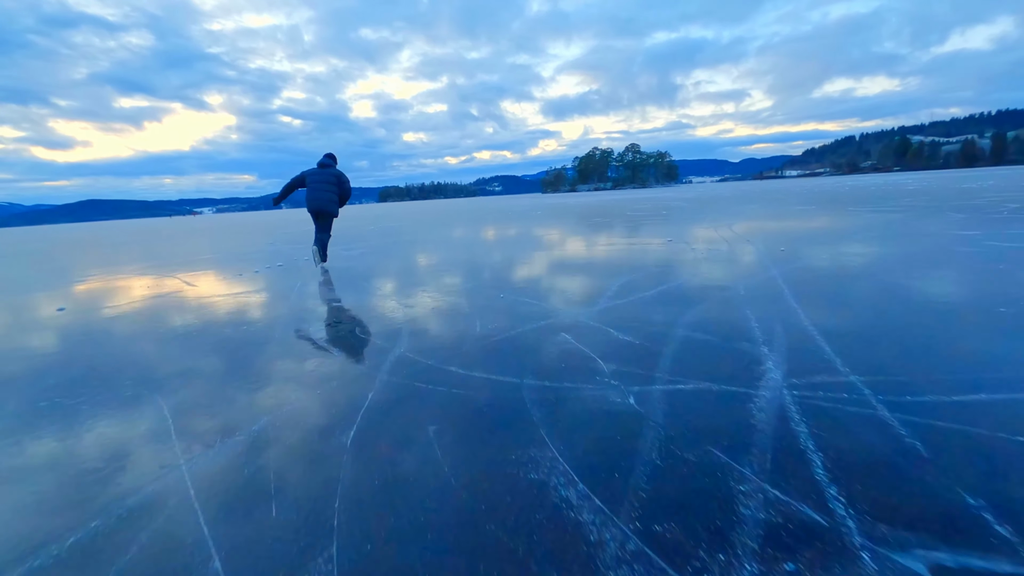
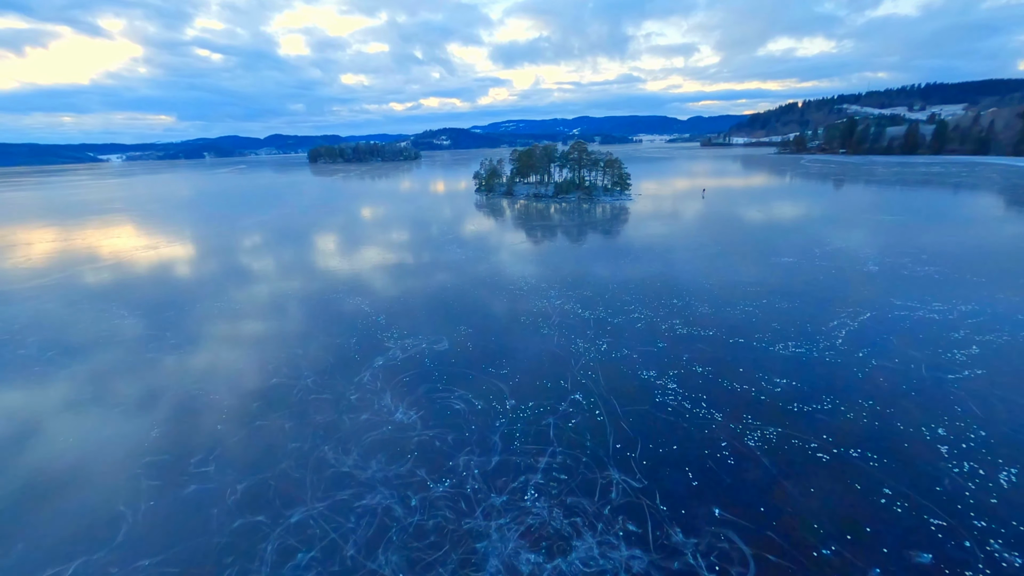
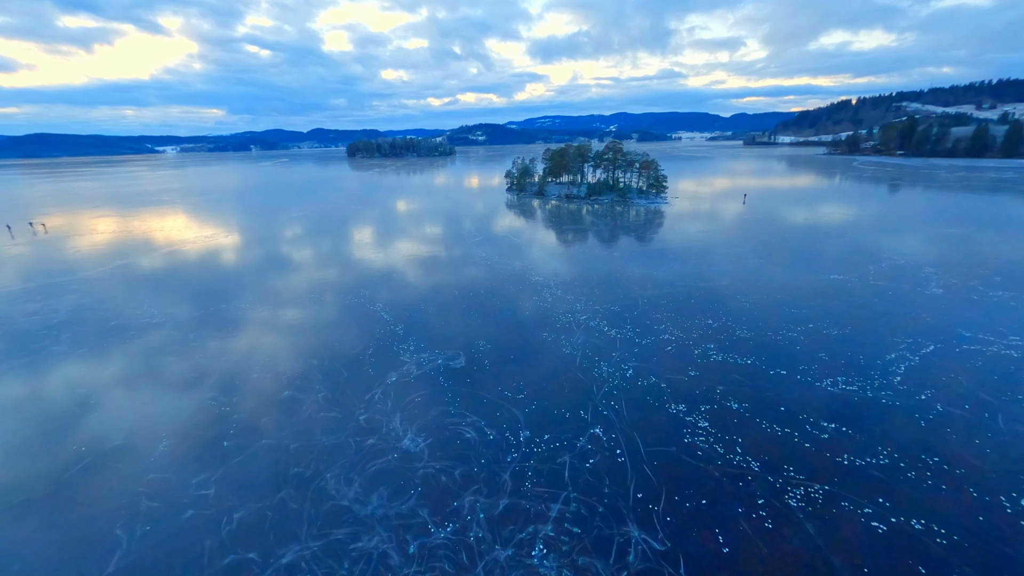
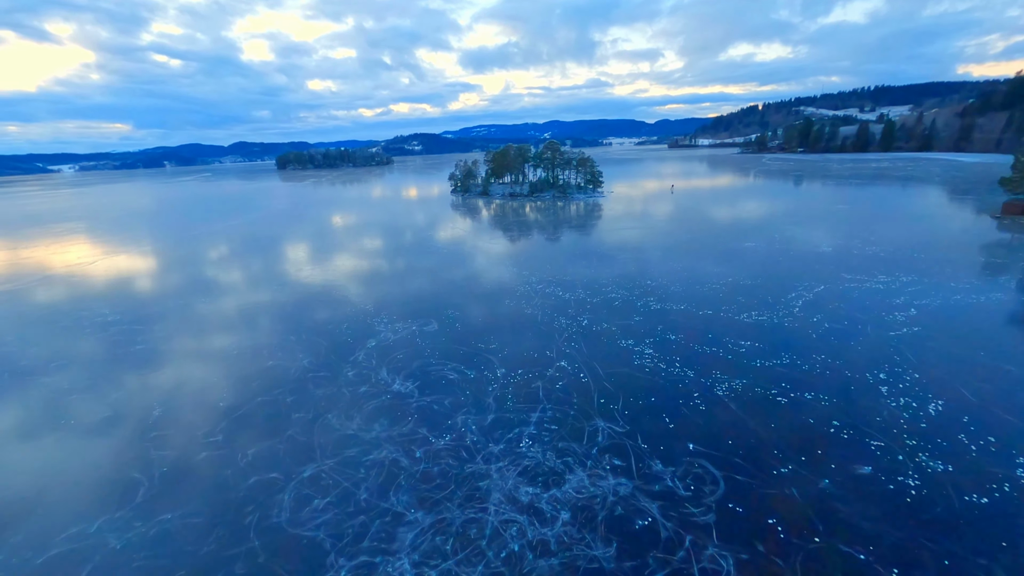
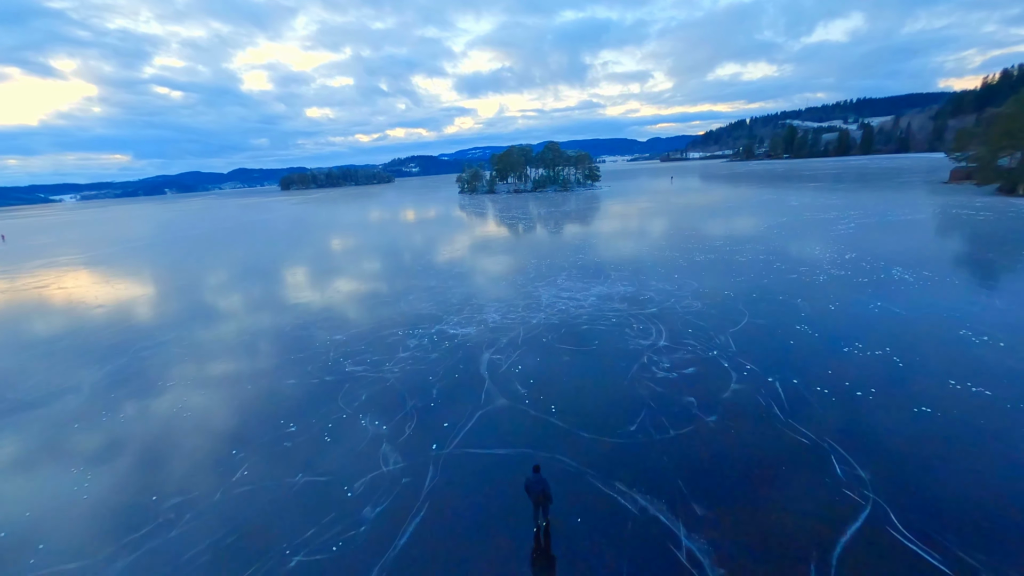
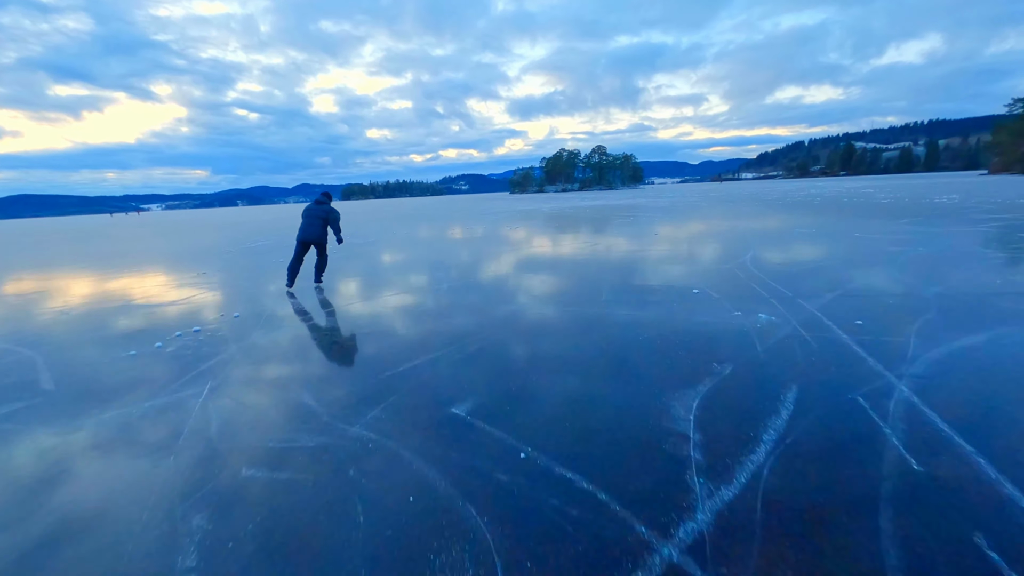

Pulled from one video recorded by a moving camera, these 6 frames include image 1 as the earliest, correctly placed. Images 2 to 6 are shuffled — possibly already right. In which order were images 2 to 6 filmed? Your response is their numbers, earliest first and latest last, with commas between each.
6, 5, 4, 2, 3
